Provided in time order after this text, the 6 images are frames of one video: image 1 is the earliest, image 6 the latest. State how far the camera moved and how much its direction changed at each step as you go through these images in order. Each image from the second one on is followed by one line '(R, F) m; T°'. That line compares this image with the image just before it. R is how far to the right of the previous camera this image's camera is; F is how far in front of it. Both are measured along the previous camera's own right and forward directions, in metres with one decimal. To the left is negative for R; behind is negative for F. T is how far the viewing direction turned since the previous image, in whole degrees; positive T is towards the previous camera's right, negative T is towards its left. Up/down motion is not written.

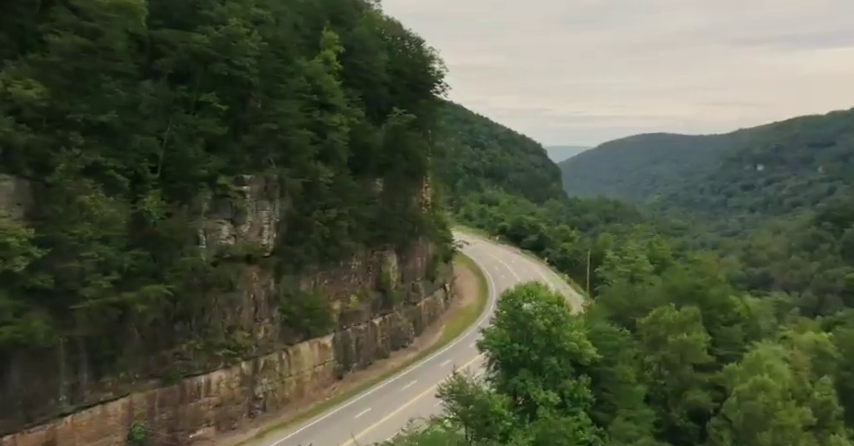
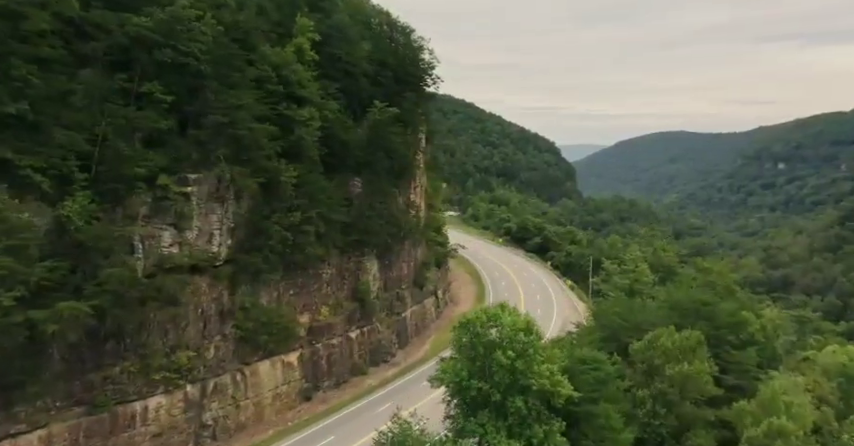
(+1.8, +3.6) m; -1°
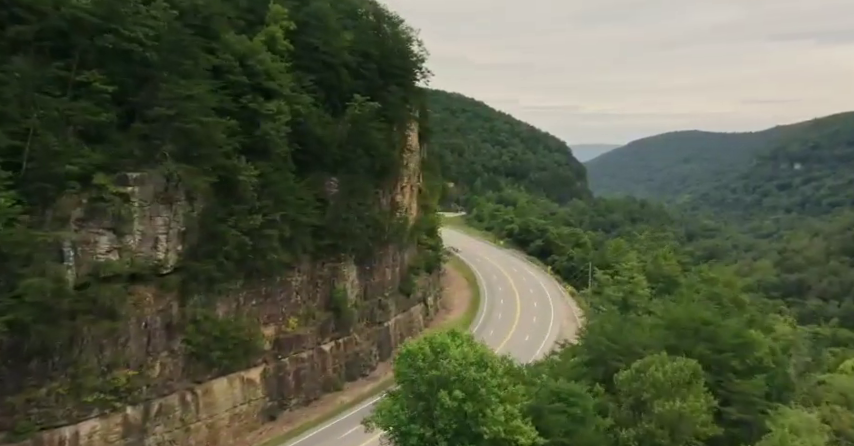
(+1.5, +2.9) m; -1°
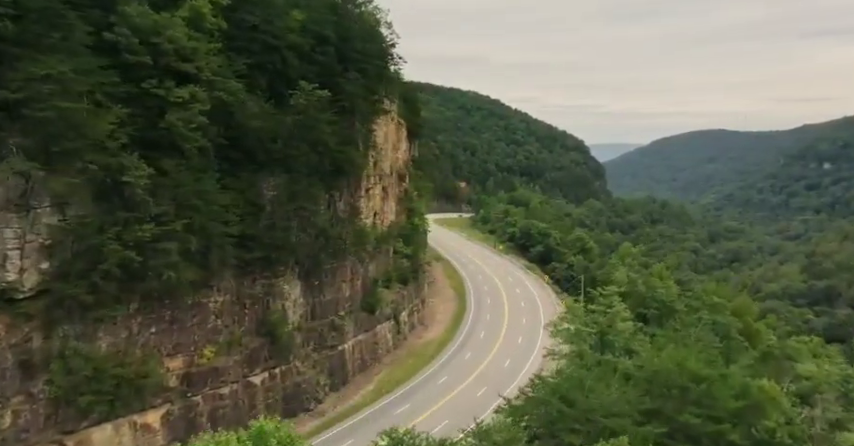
(+2.8, +5.5) m; -2°
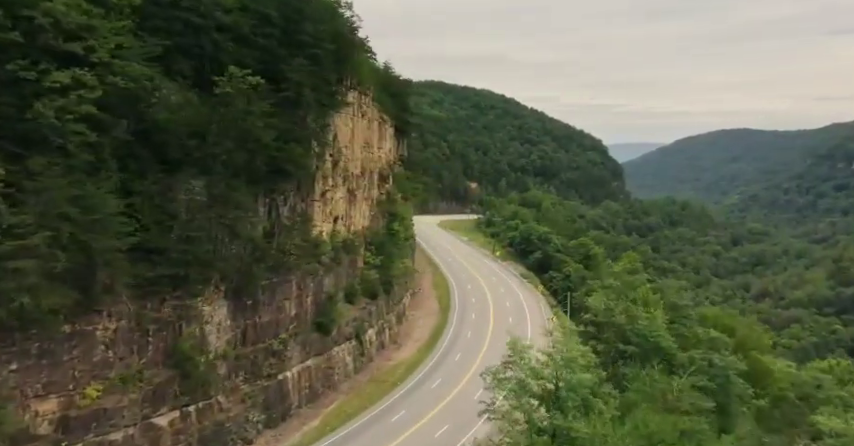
(+2.6, +4.8) m; -2°
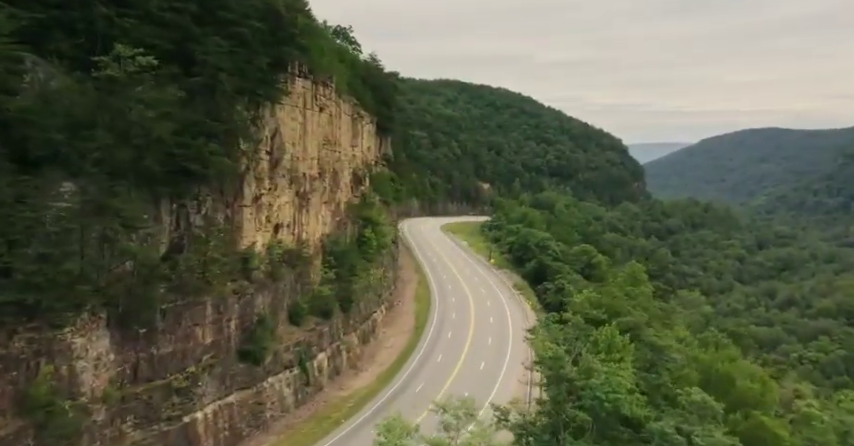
(+2.8, +5.1) m; -2°
